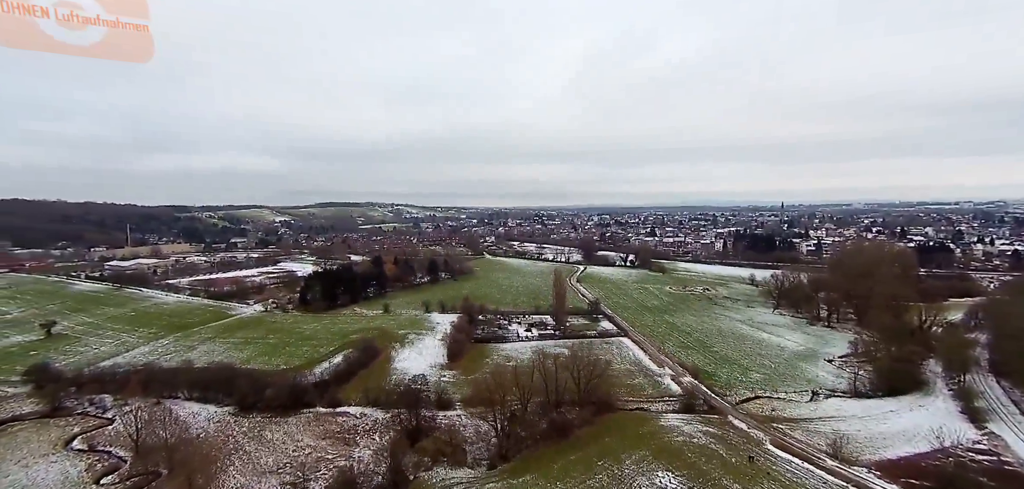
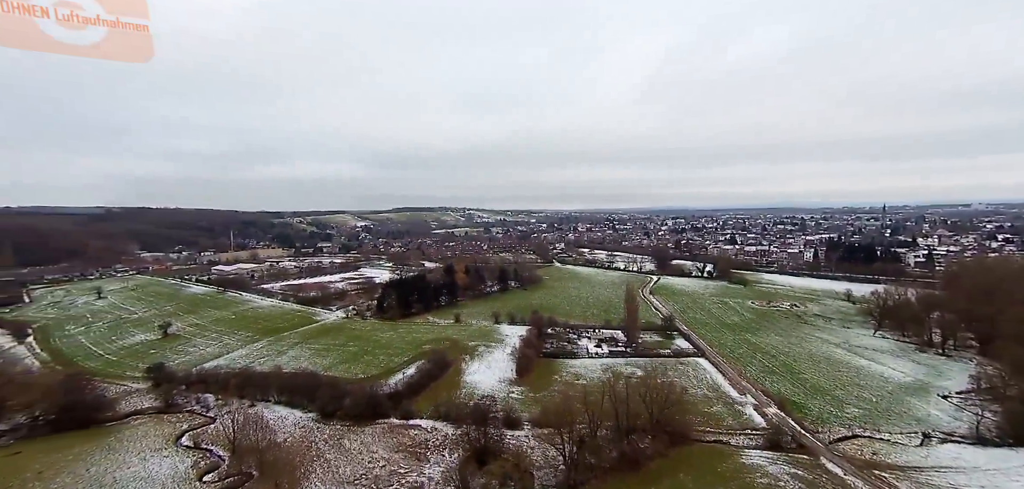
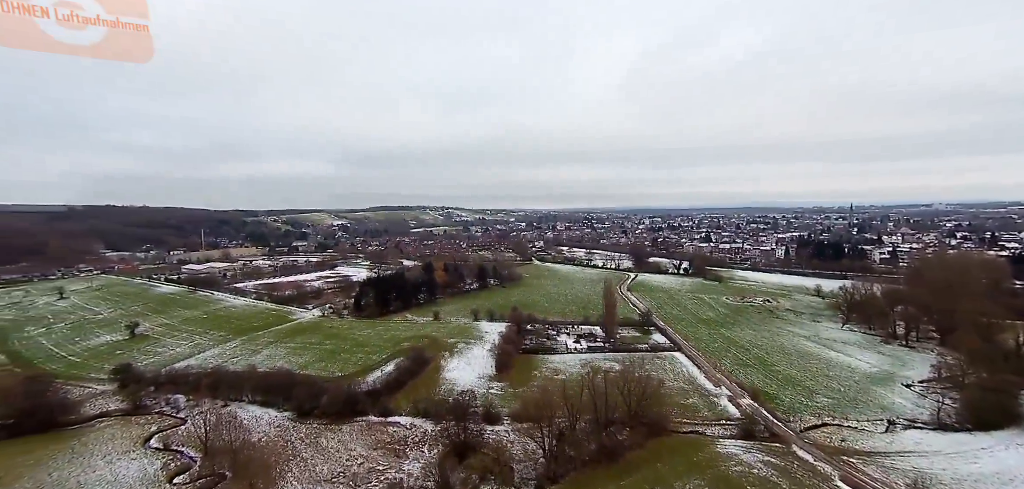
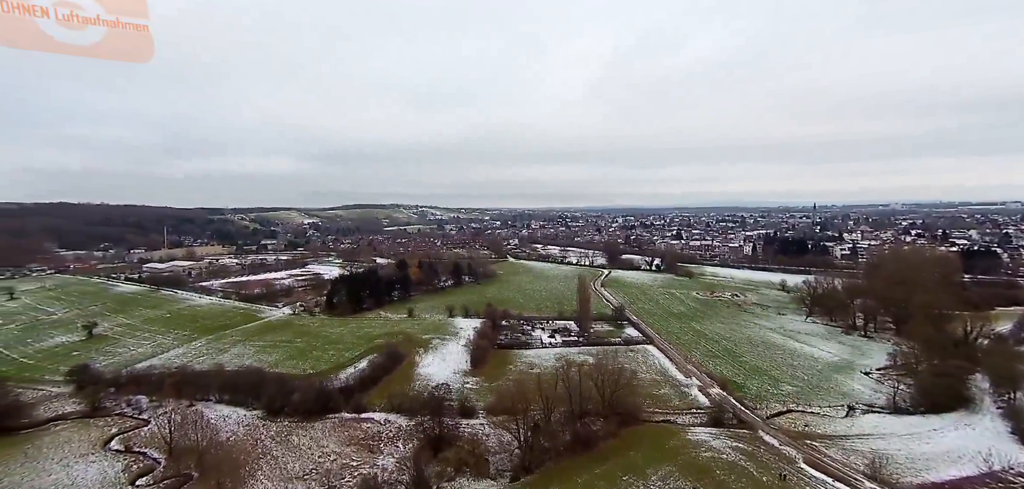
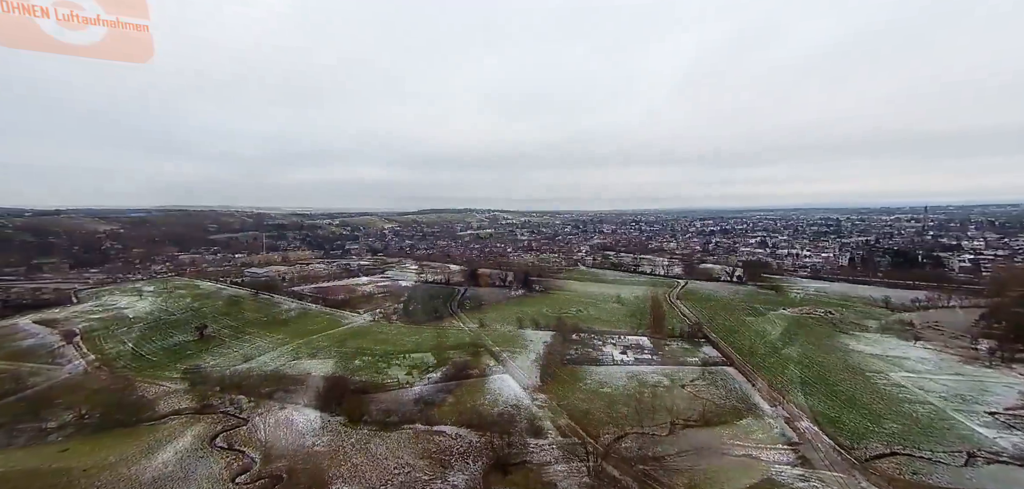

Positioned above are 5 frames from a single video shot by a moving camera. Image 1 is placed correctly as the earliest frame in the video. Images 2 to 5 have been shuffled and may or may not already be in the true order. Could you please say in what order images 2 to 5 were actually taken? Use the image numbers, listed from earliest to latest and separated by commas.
4, 3, 2, 5
